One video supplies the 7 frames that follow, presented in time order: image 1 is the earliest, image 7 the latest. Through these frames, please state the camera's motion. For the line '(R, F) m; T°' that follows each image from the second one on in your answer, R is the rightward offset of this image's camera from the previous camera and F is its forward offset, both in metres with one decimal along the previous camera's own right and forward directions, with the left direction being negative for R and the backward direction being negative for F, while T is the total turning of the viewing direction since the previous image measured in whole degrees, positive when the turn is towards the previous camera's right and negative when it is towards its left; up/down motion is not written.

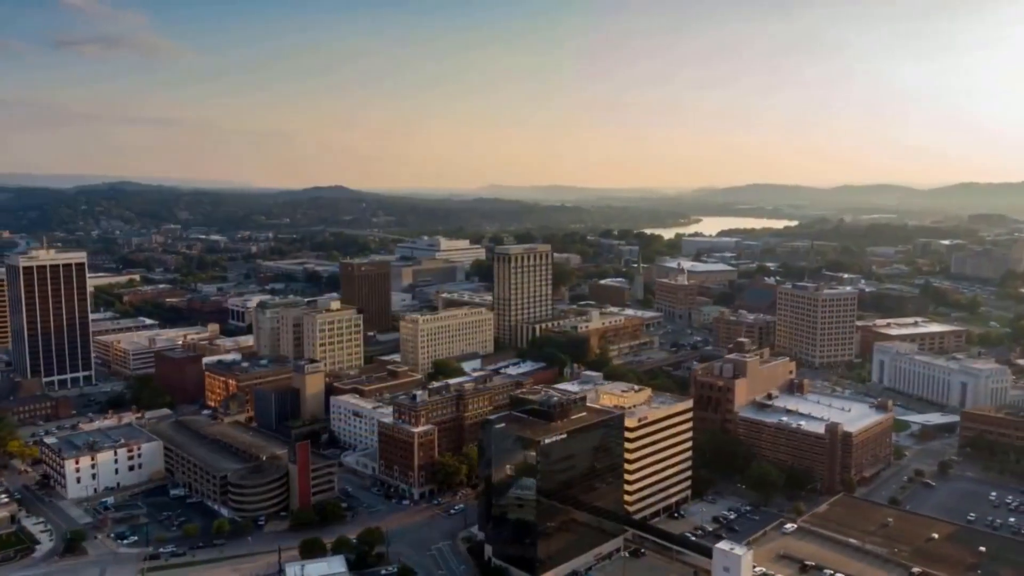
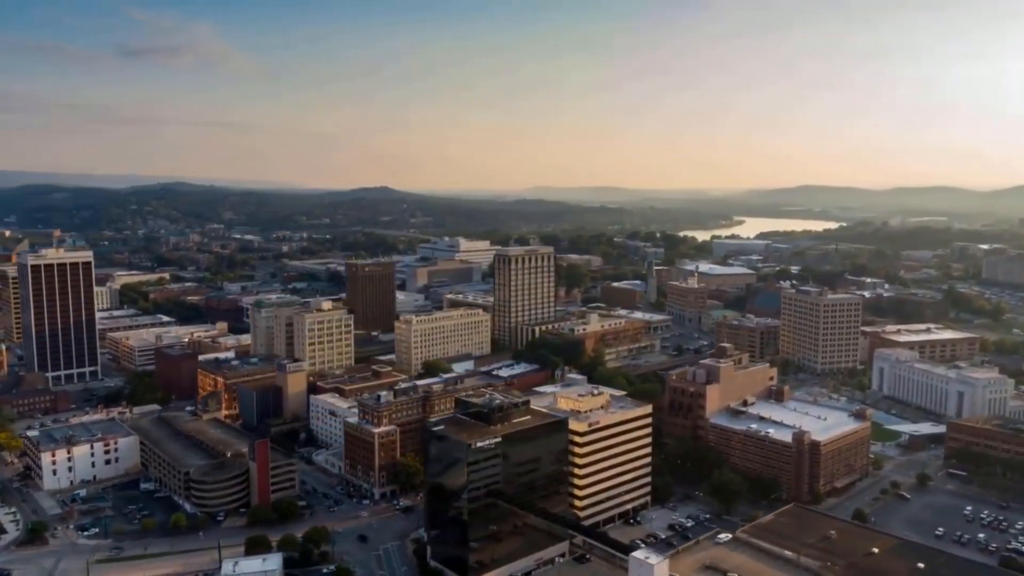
(+3.5, +0.2) m; -3°
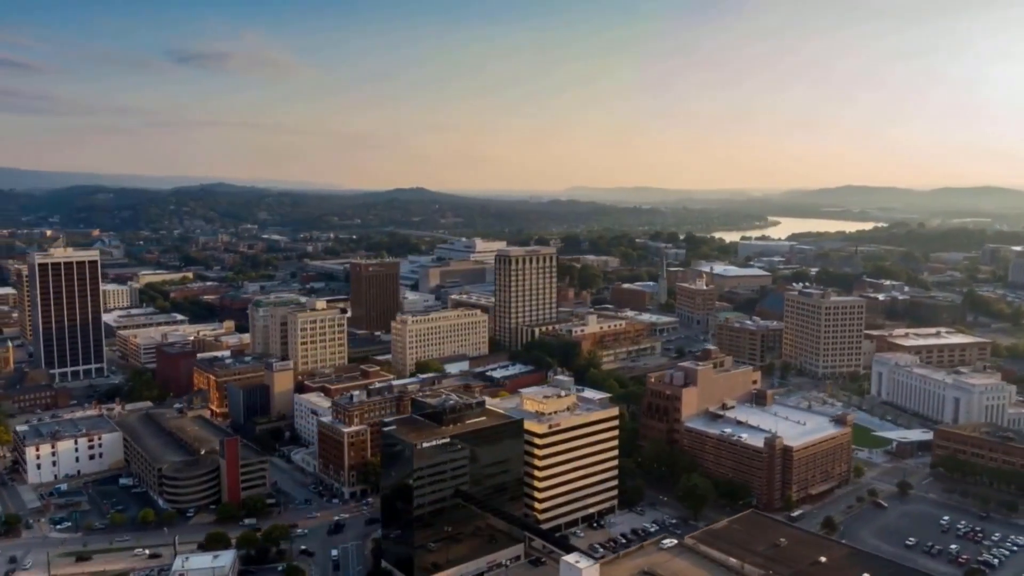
(+2.8, +0.1) m; -3°
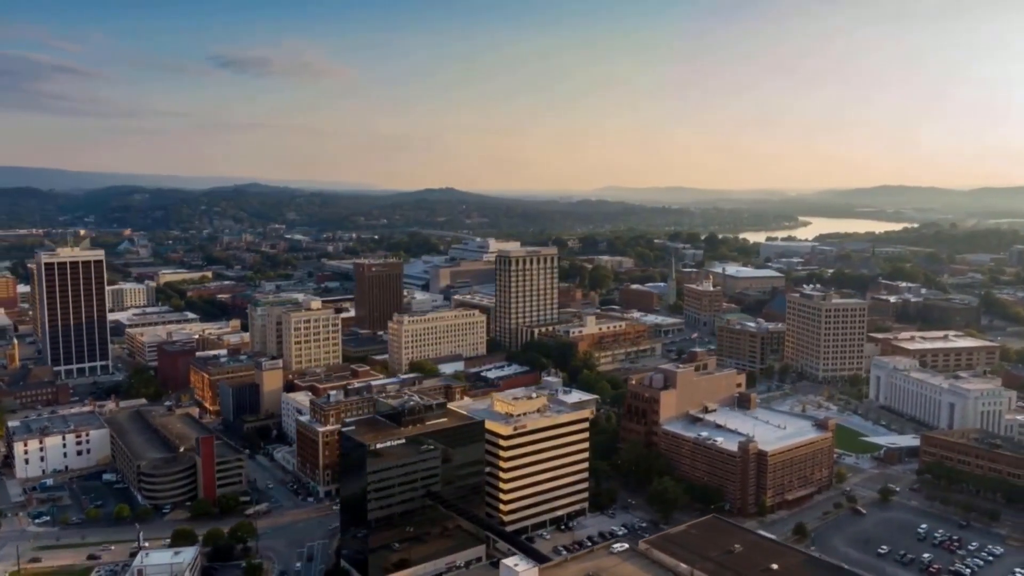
(+2.4, +0.1) m; -2°
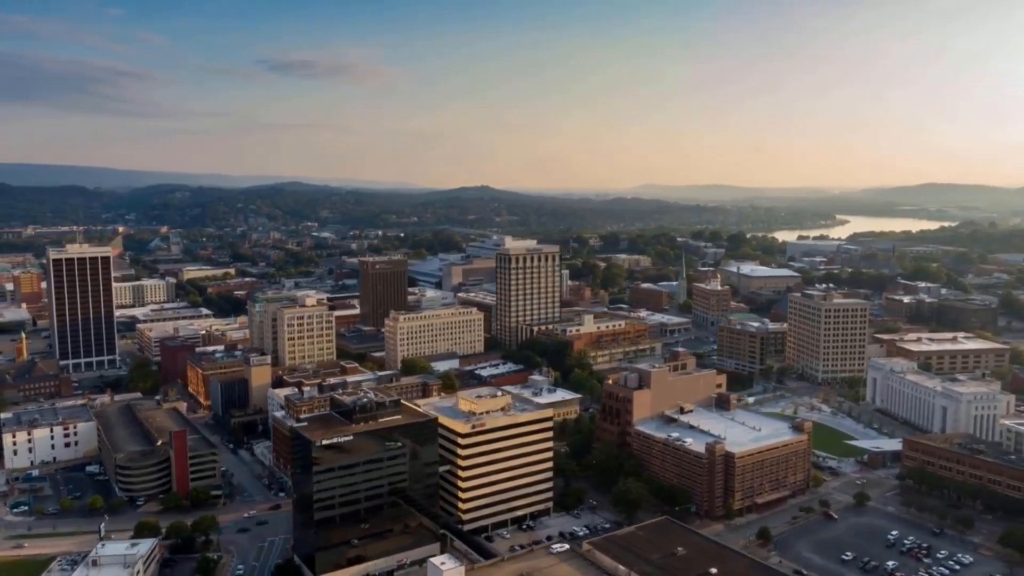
(+2.8, +0.2) m; -3°
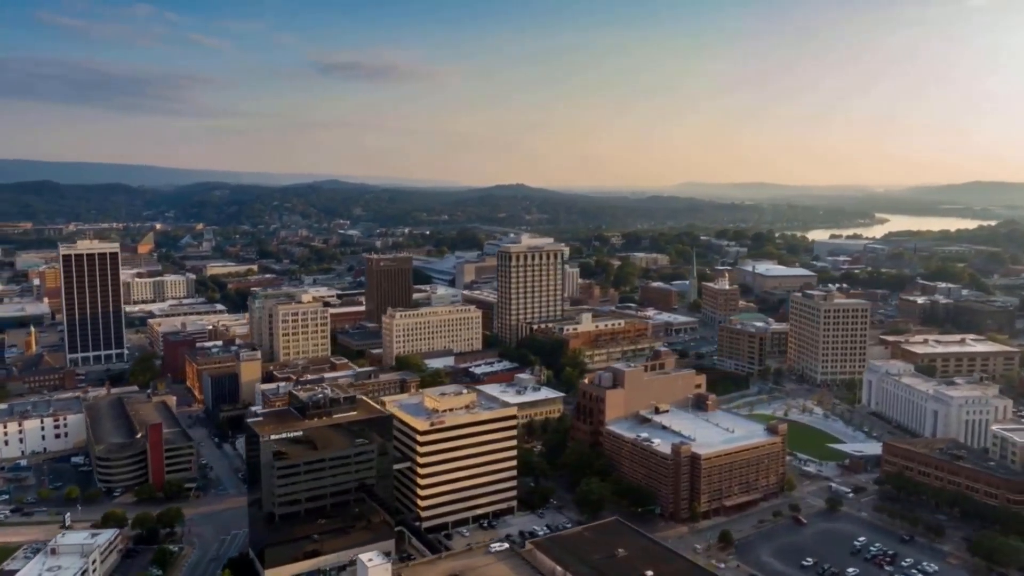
(+2.8, +0.2) m; -3°
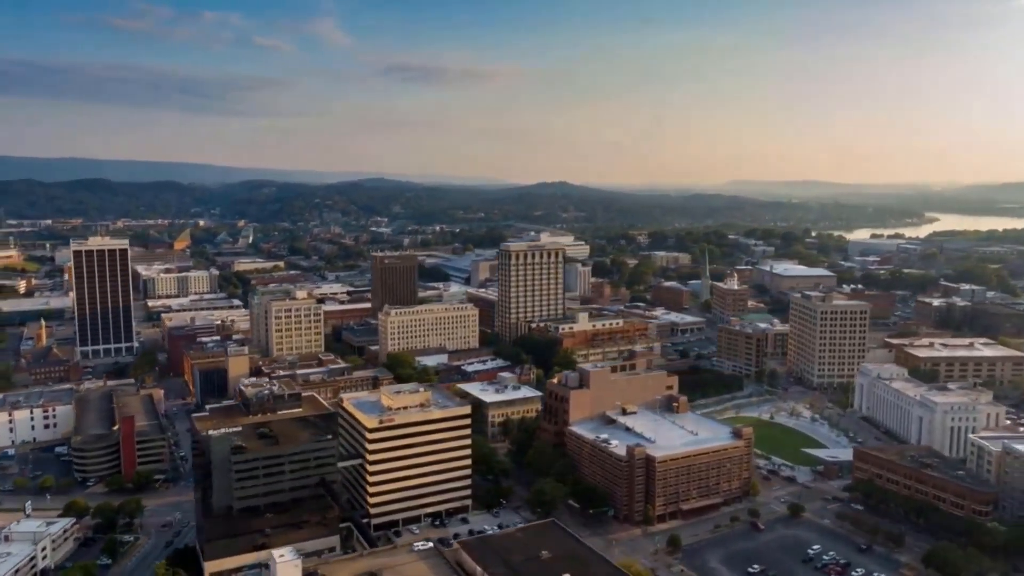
(+3.5, +0.3) m; -3°
